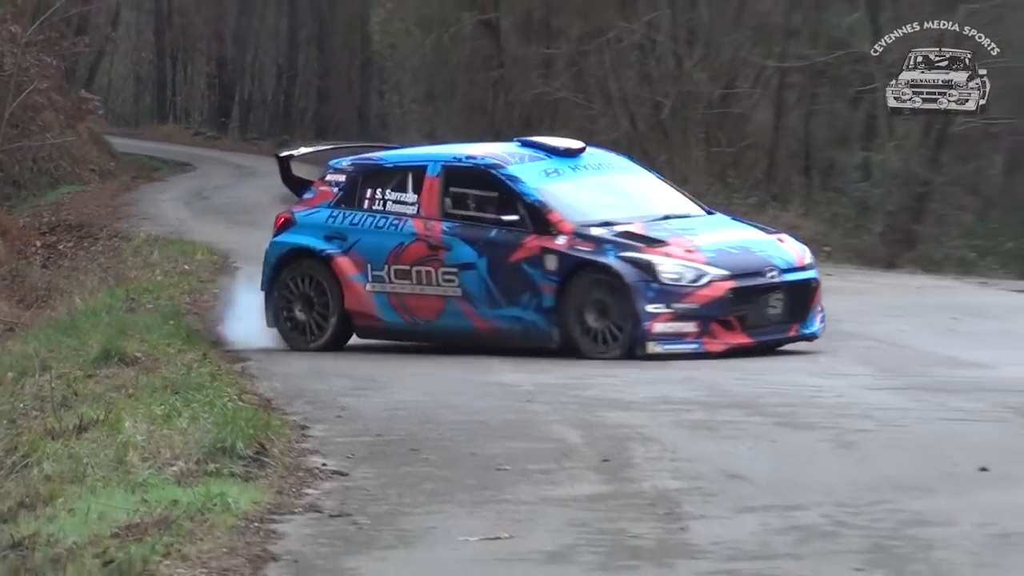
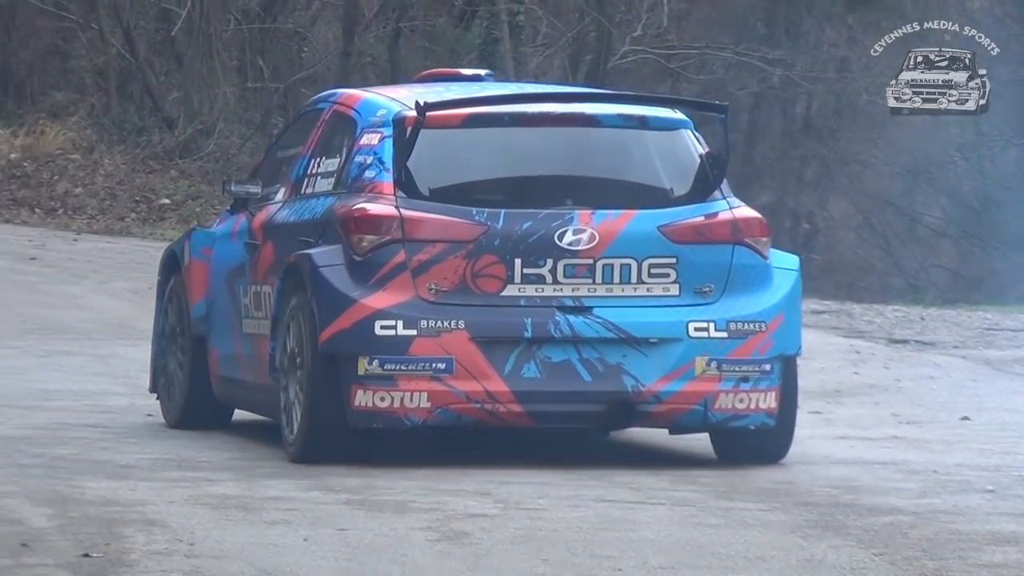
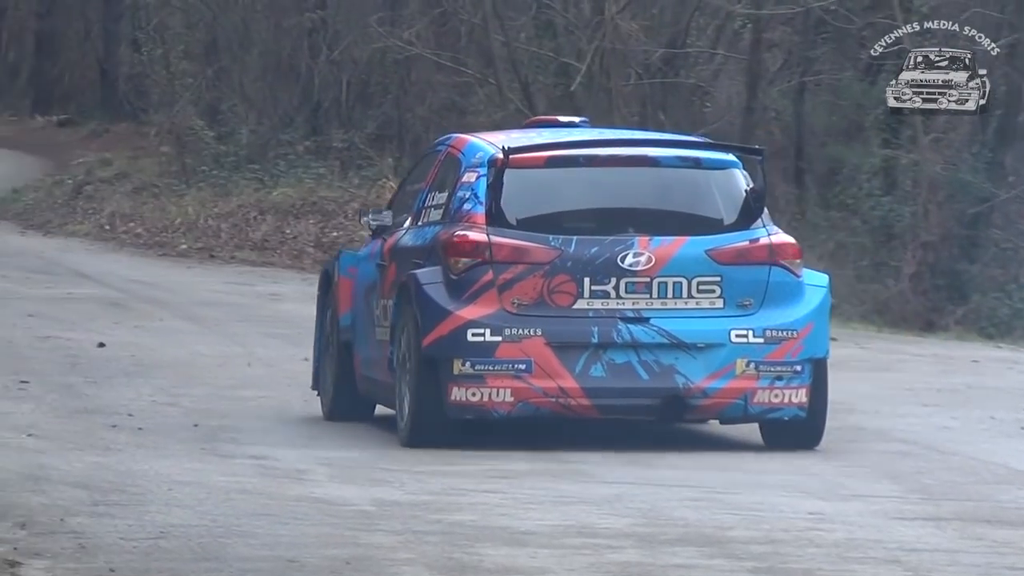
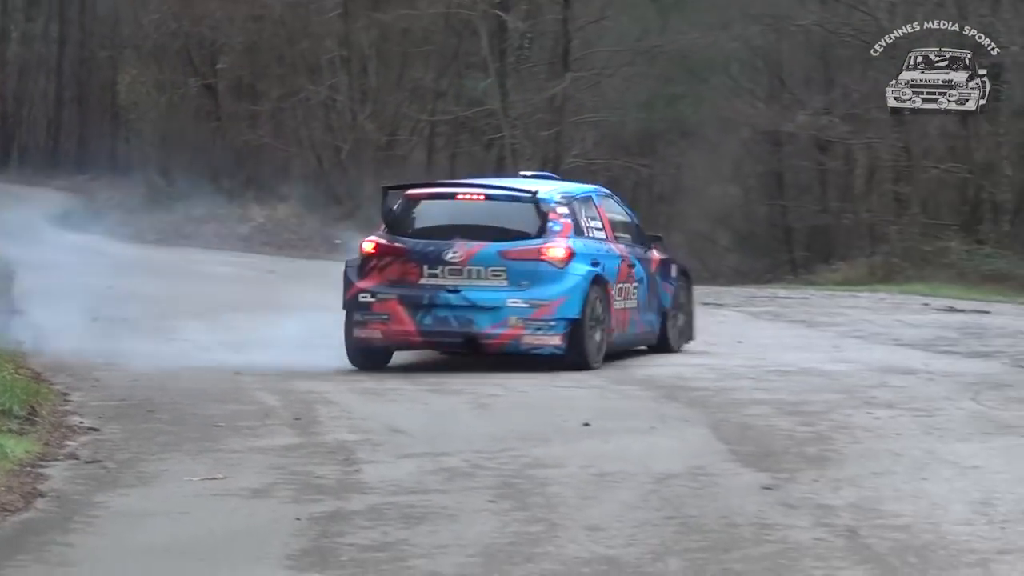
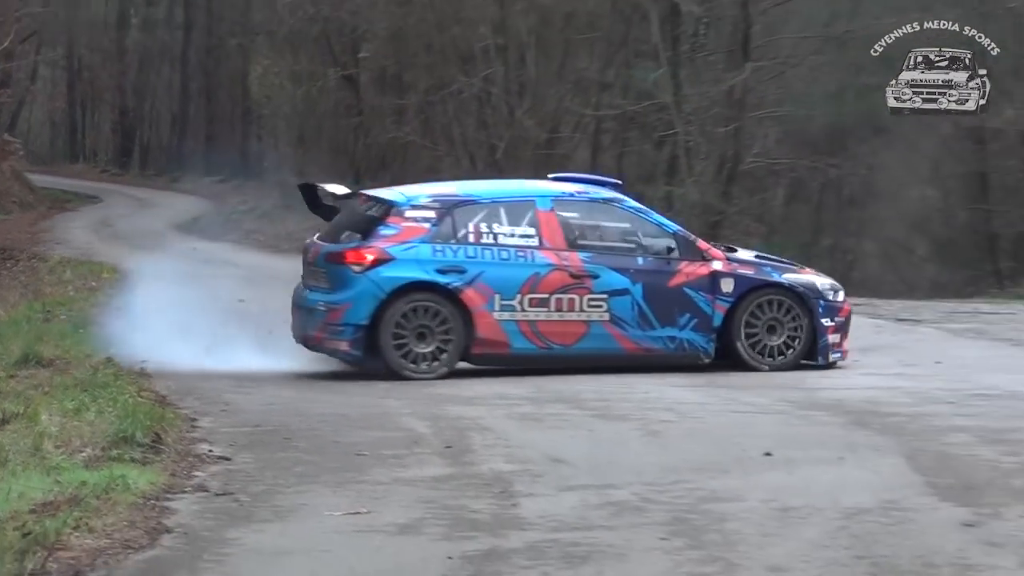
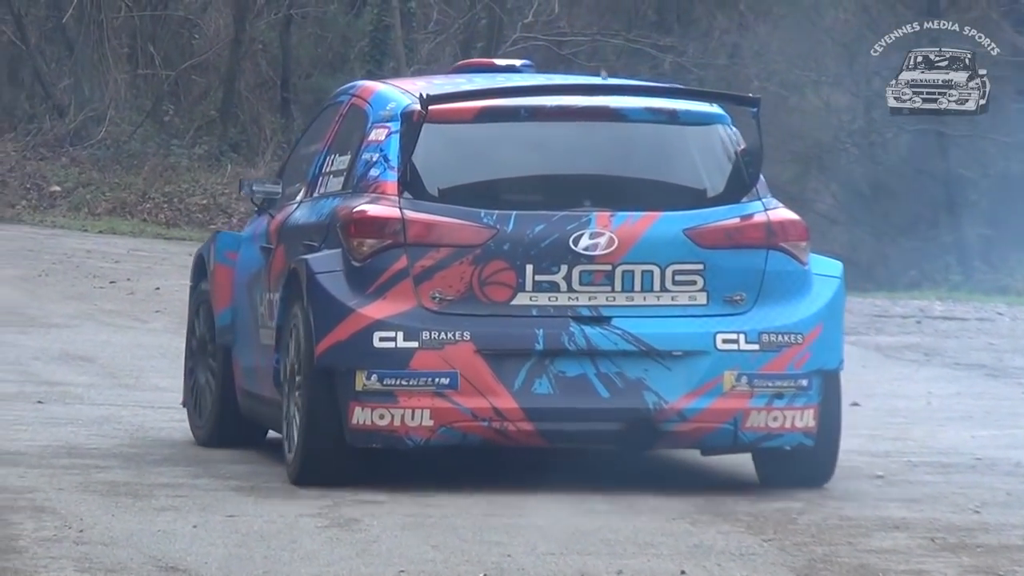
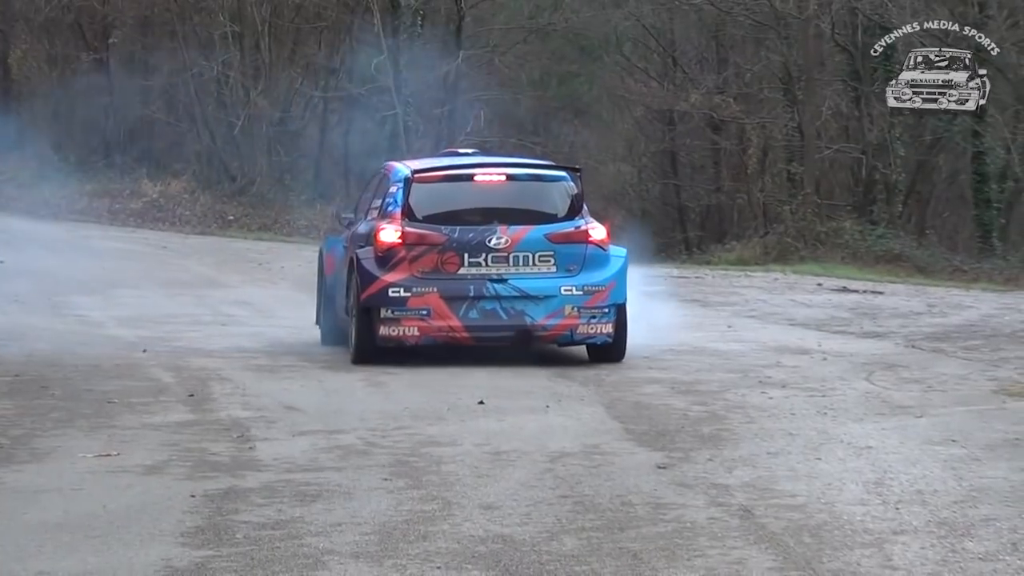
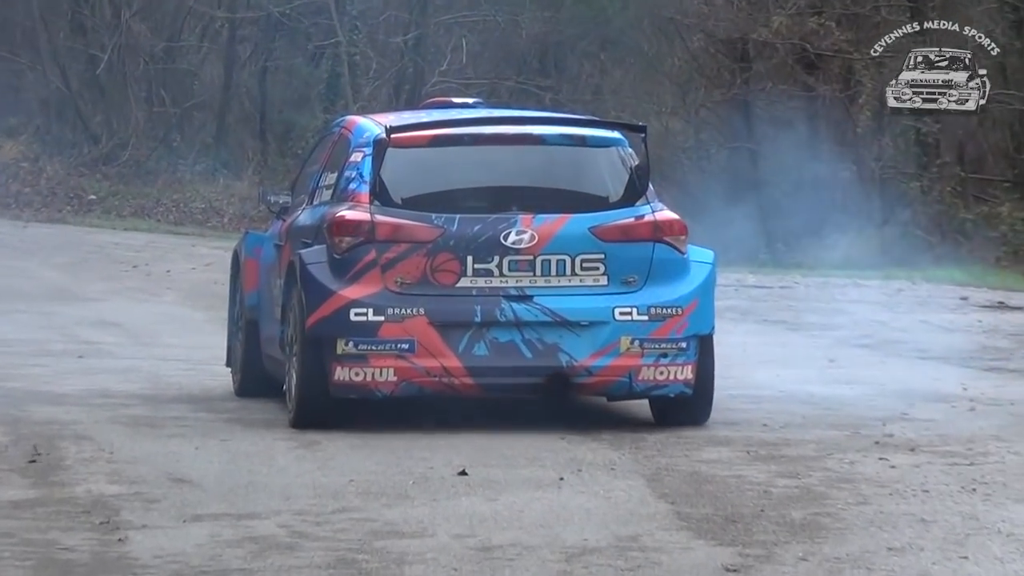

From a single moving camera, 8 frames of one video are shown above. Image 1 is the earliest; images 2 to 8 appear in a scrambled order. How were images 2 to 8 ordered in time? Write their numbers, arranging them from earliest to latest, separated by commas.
5, 4, 7, 8, 6, 2, 3
